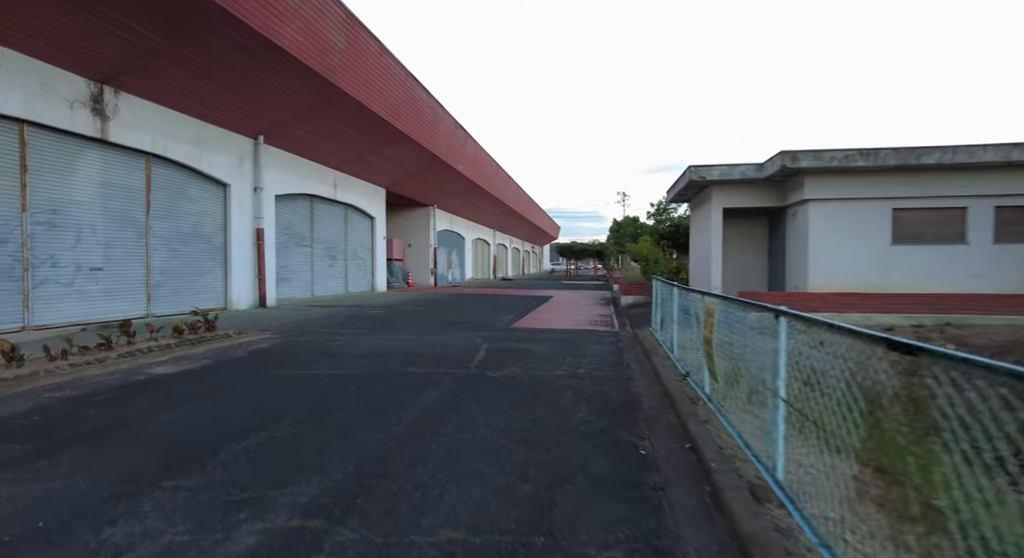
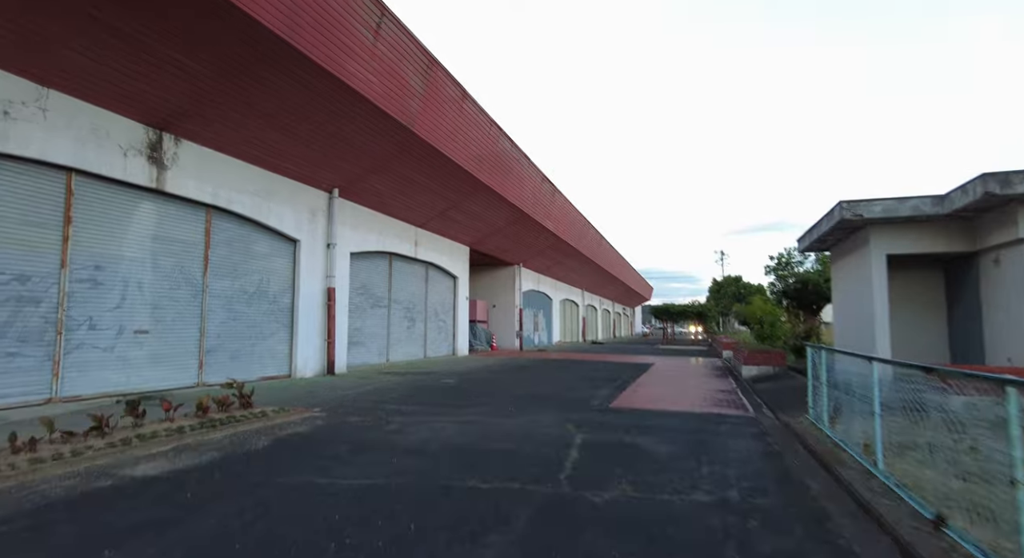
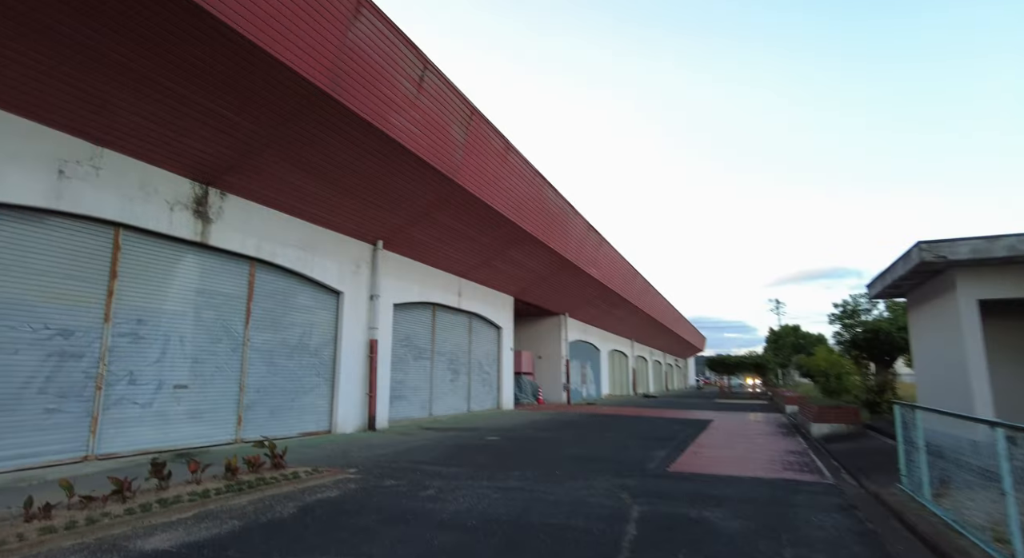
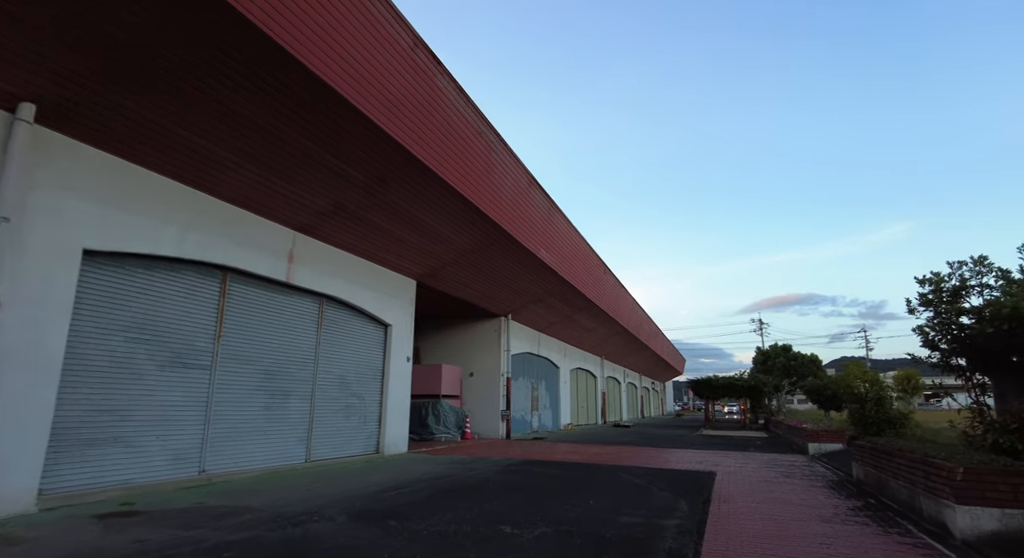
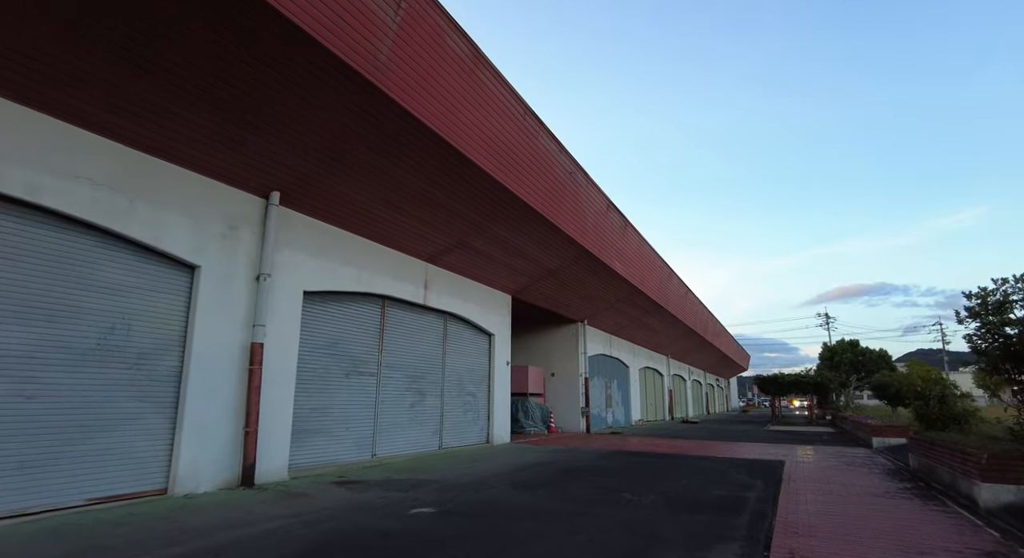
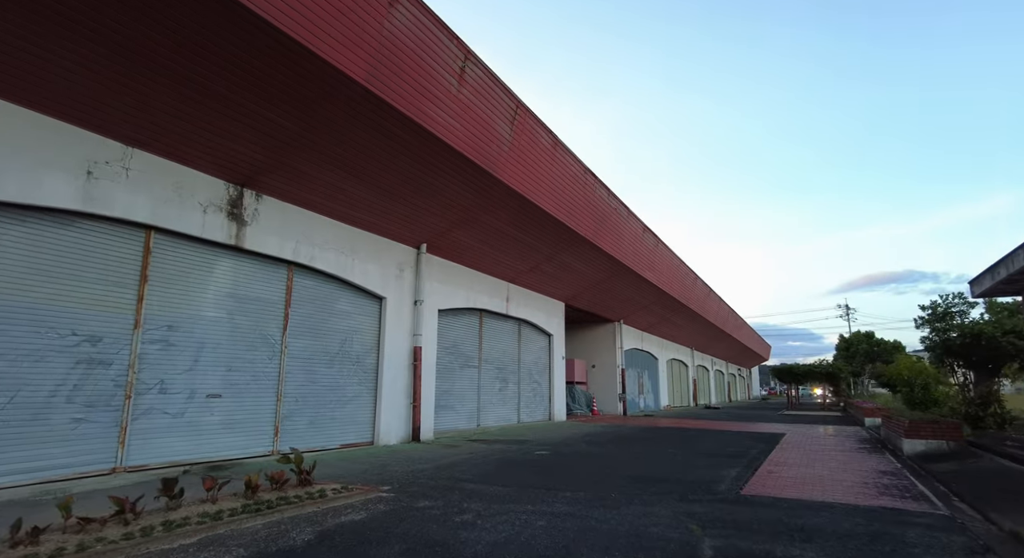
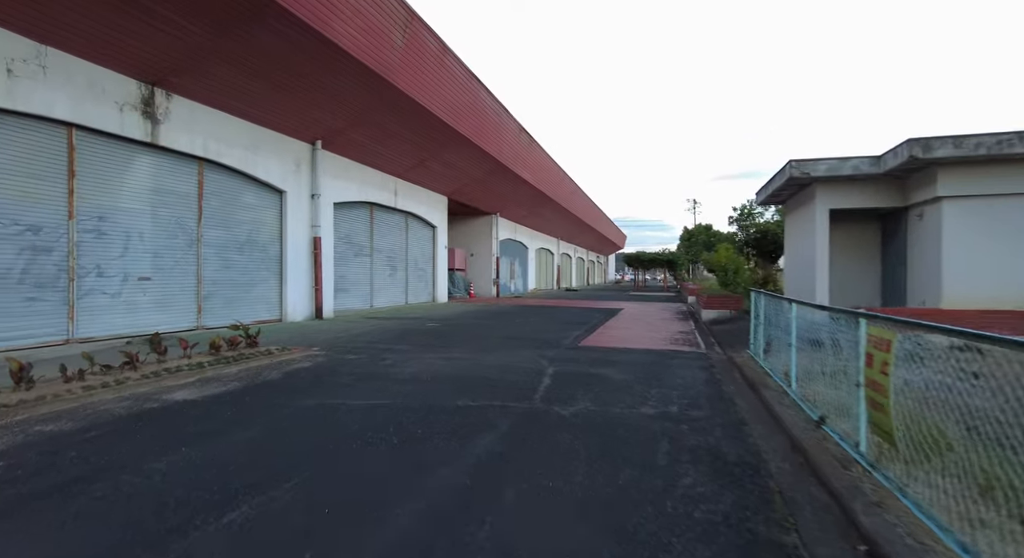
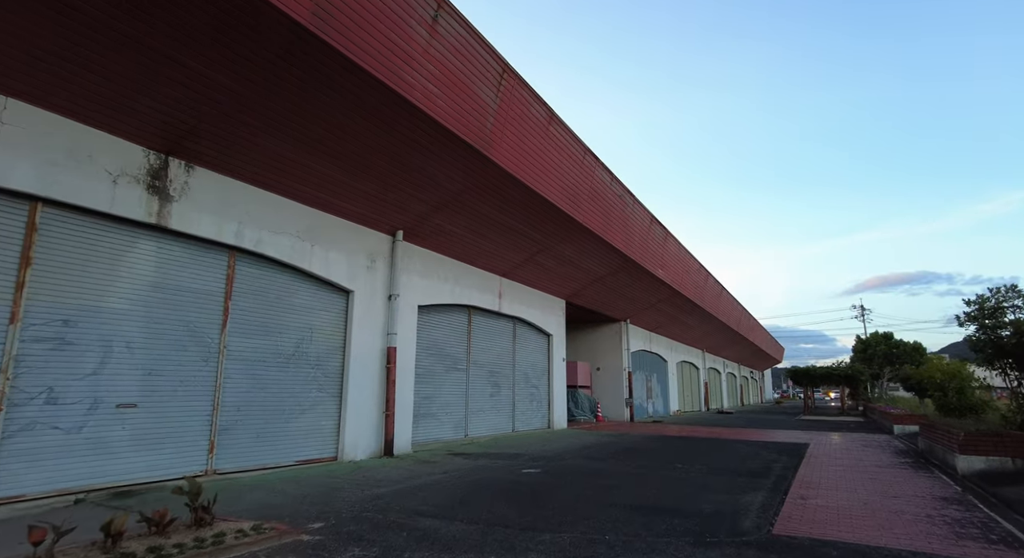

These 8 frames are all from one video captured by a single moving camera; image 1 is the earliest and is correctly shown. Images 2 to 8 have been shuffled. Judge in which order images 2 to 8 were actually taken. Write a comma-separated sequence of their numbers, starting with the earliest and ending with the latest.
7, 2, 3, 6, 8, 5, 4
